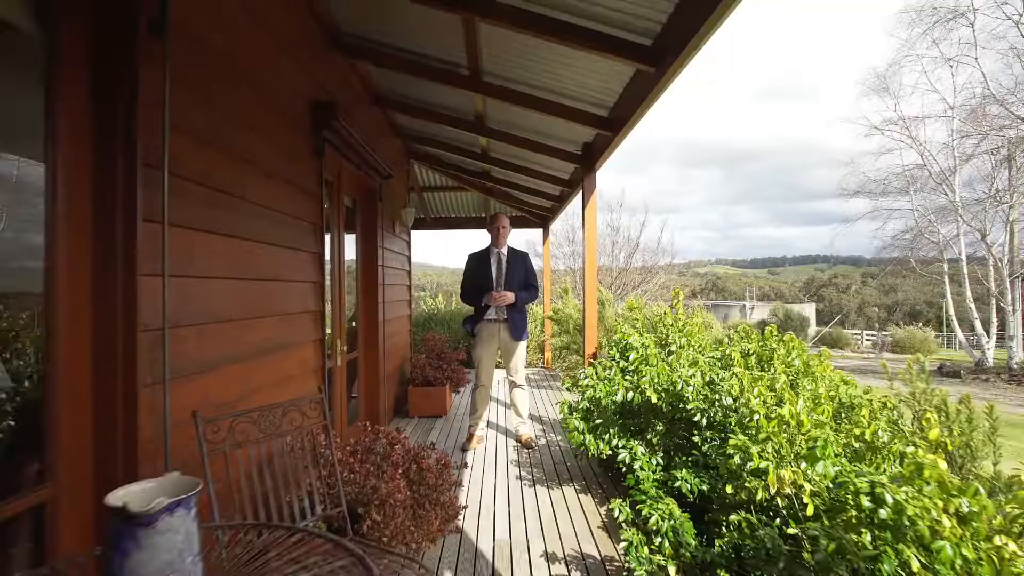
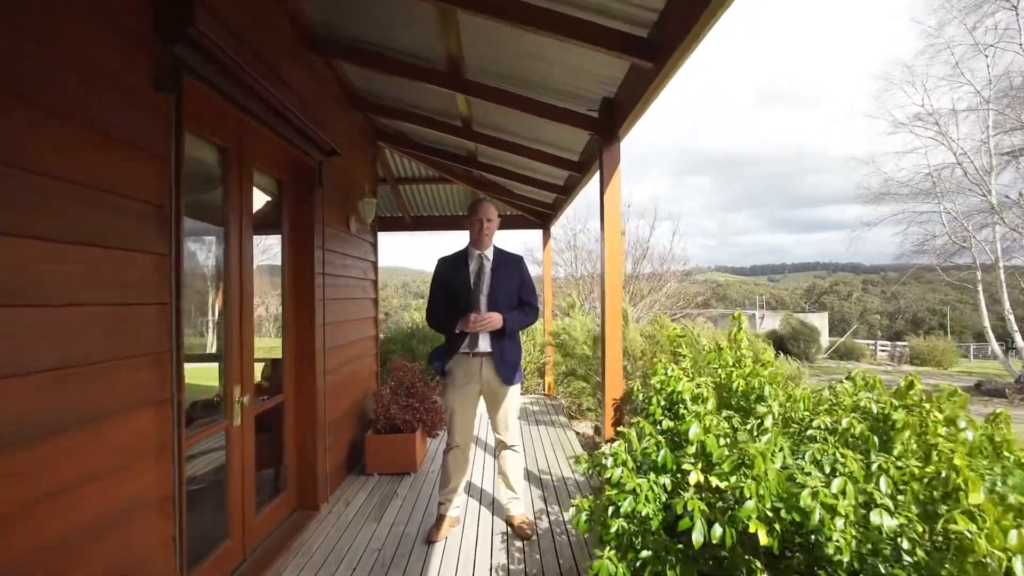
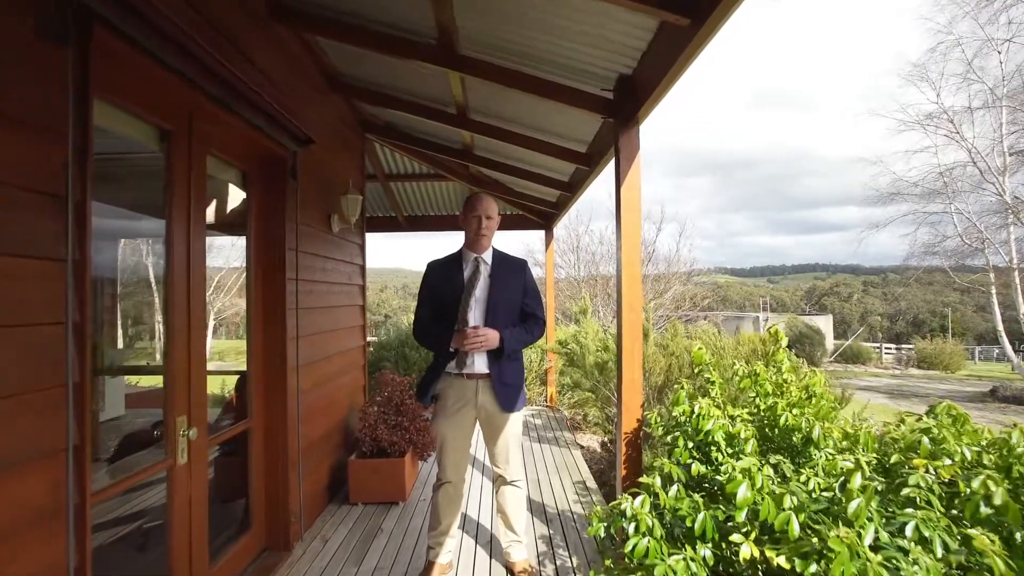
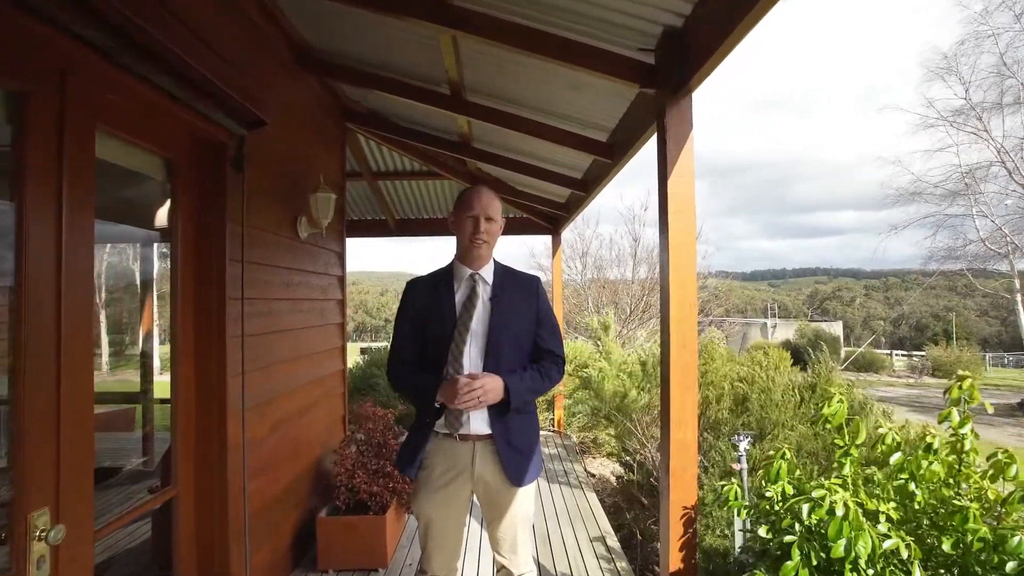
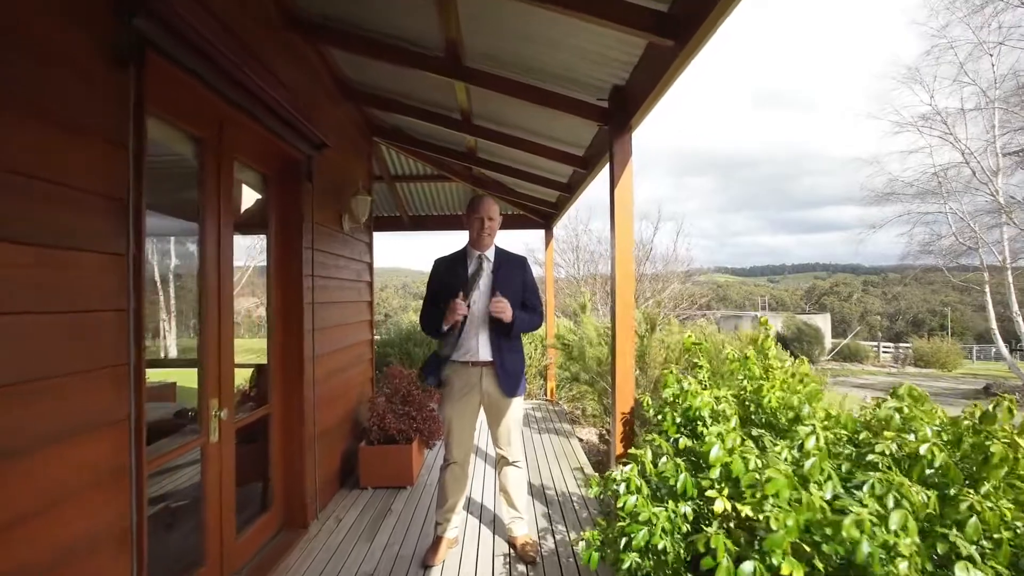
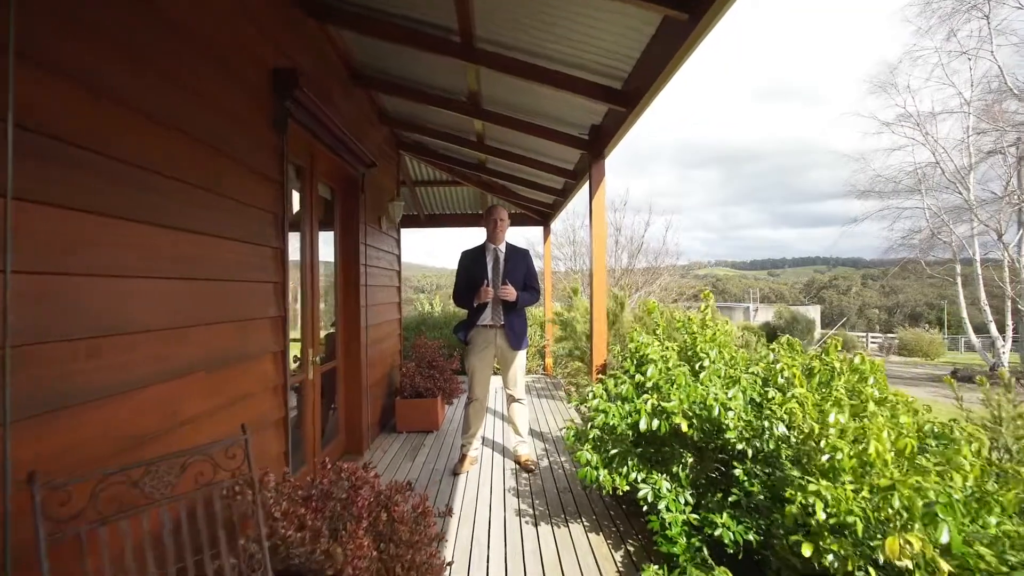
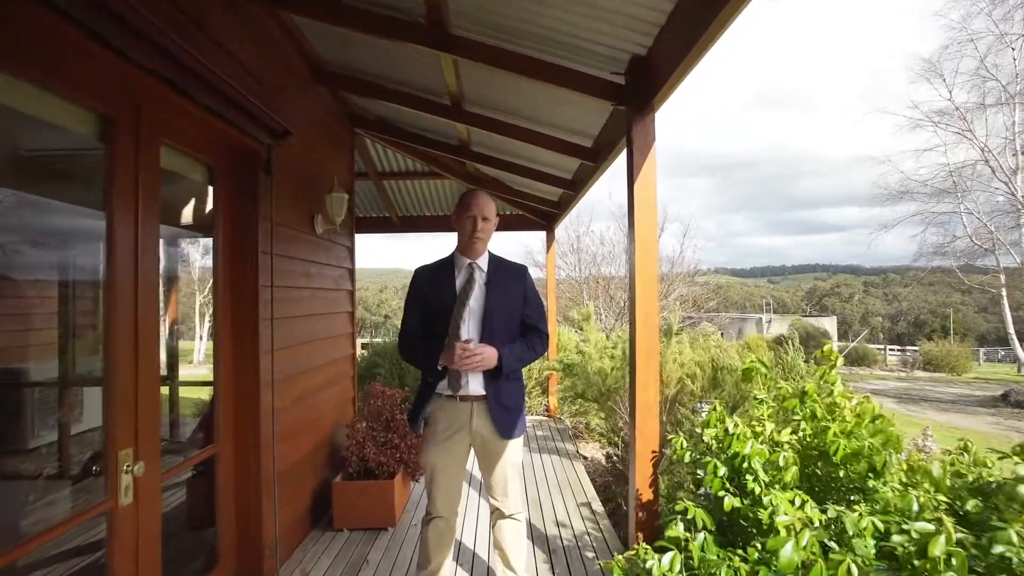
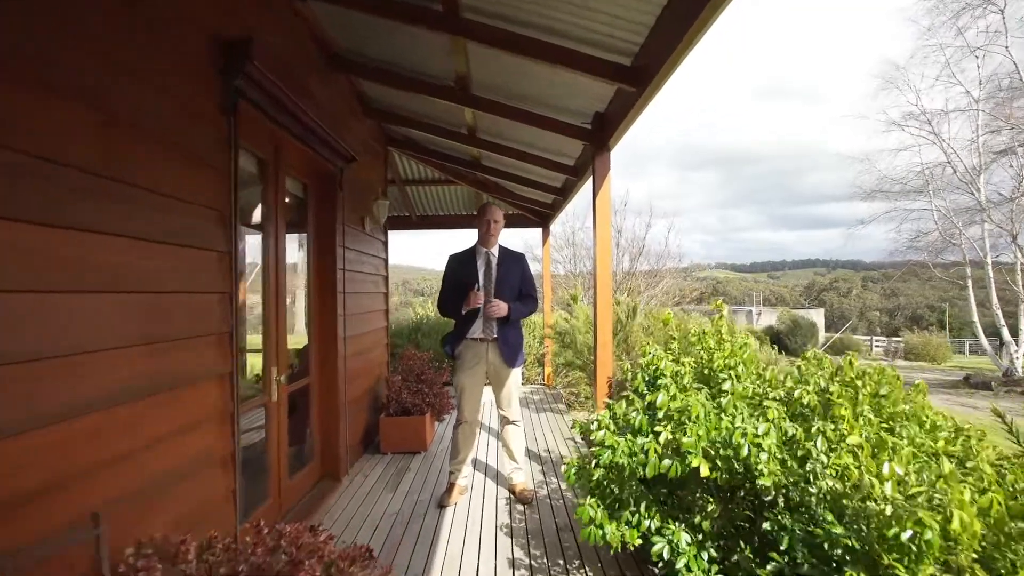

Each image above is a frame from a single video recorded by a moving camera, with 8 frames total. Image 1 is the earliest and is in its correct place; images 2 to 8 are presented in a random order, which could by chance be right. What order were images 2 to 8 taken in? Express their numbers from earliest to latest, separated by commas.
6, 8, 2, 5, 3, 7, 4
